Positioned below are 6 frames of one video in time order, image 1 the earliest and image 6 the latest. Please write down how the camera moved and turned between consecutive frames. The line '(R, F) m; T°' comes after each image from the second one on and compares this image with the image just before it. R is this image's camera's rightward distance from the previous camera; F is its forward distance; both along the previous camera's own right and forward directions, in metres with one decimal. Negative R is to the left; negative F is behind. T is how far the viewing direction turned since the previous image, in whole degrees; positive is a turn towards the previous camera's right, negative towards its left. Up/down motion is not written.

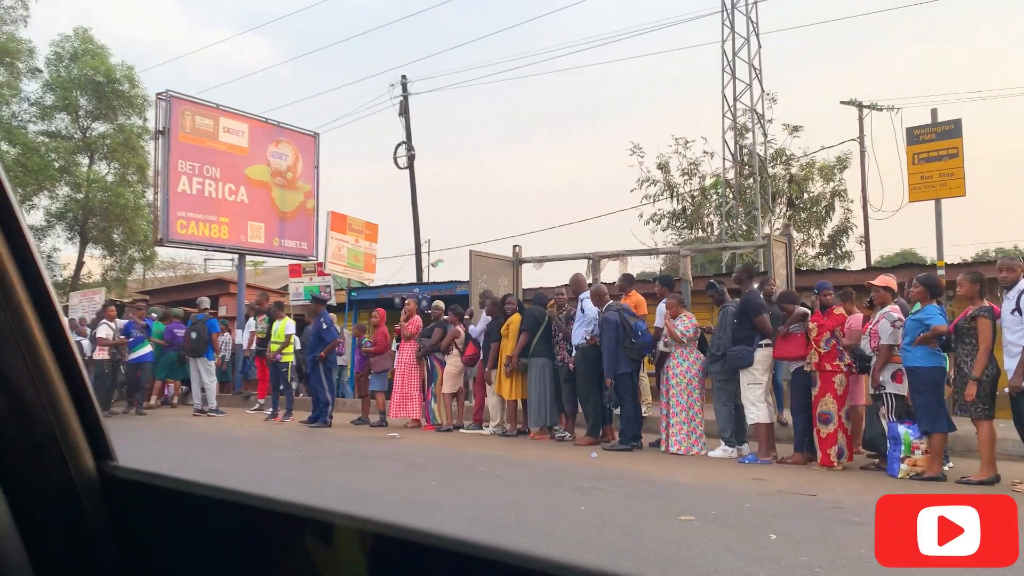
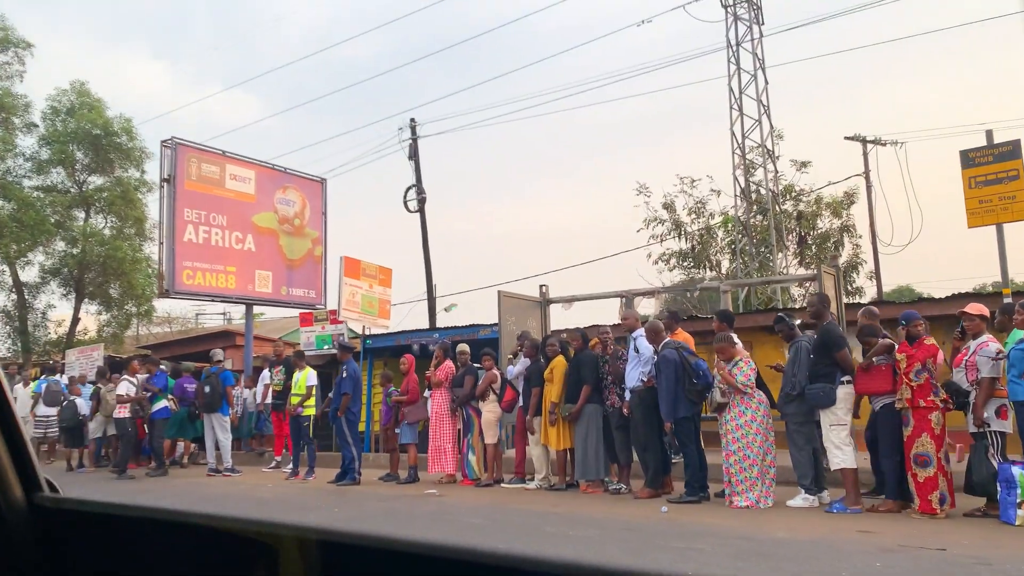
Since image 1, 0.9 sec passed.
(-0.6, +0.6) m; +1°
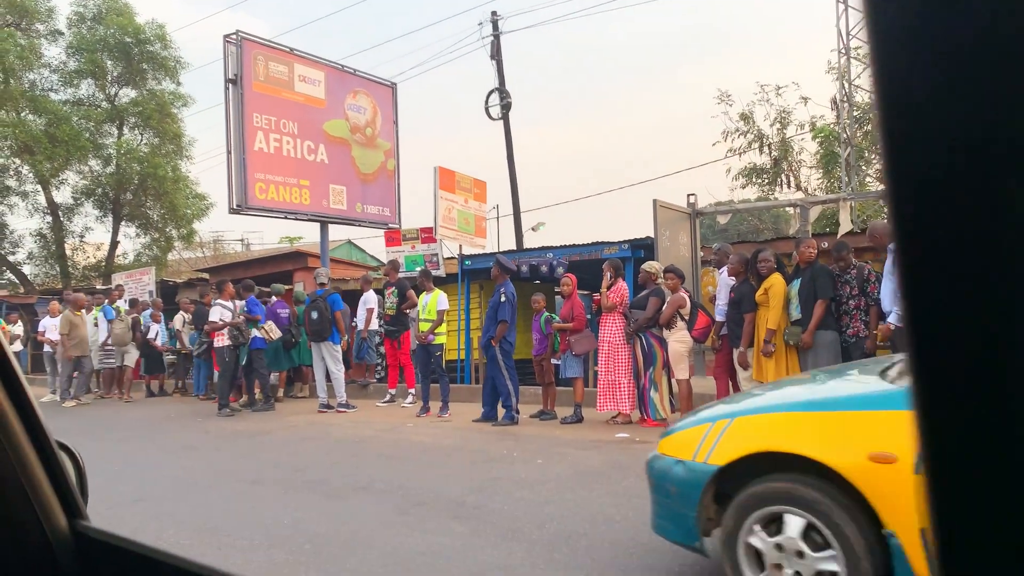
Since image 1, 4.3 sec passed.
(-1.8, +1.6) m; -1°
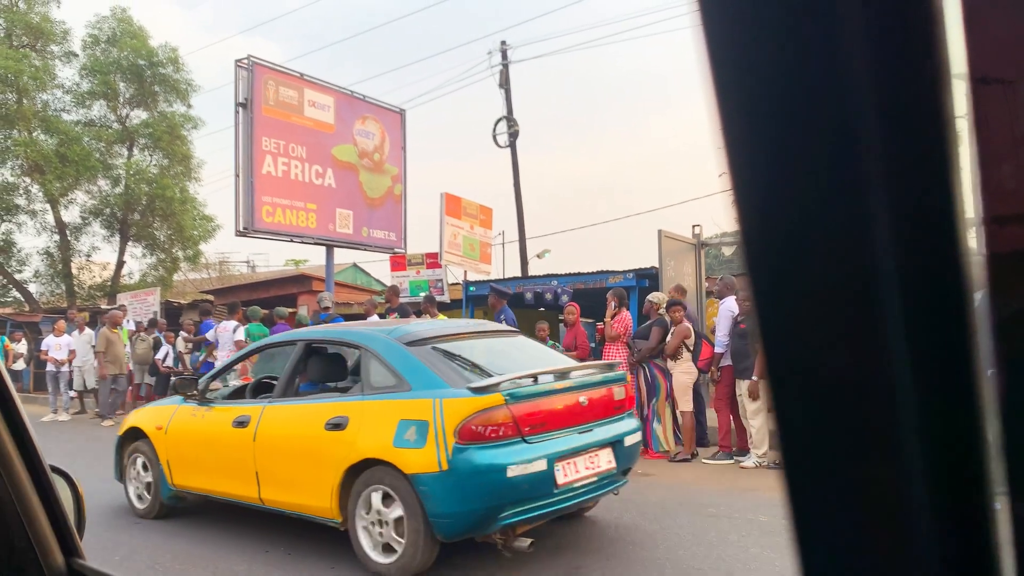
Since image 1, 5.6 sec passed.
(0.0, 0.0) m; 0°
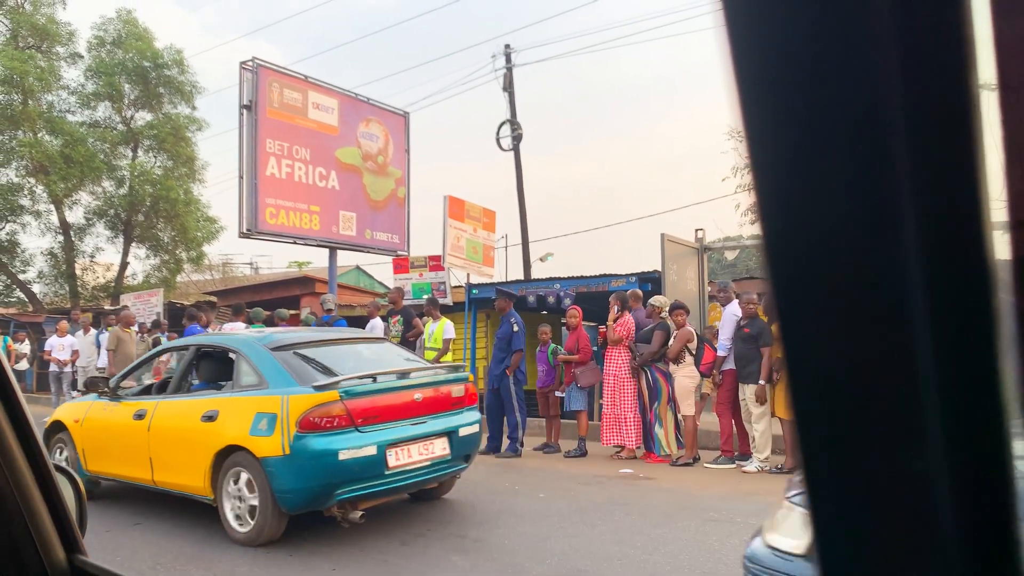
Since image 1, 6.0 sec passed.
(0.0, 0.0) m; 0°
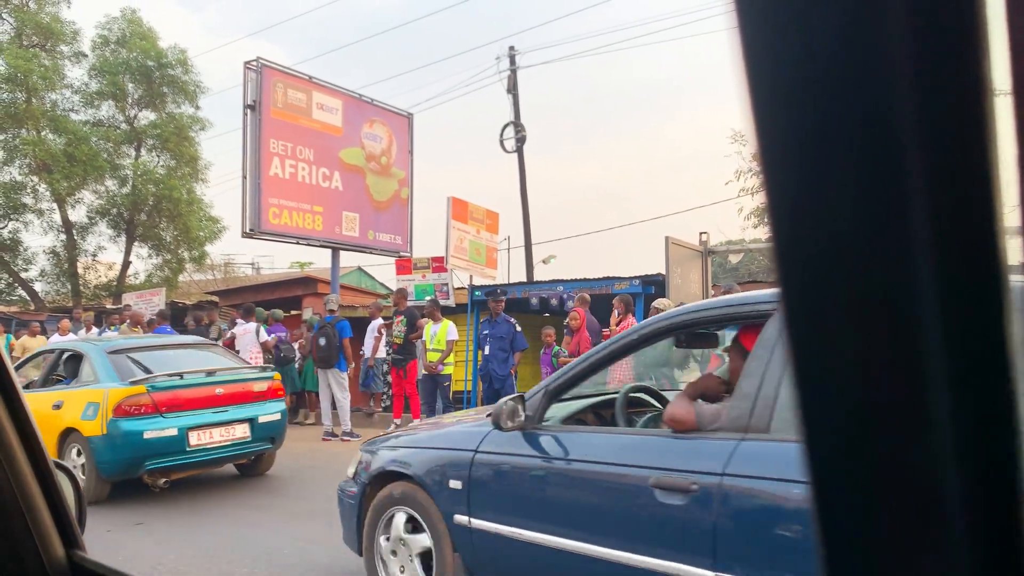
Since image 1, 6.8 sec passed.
(0.0, 0.0) m; 0°
